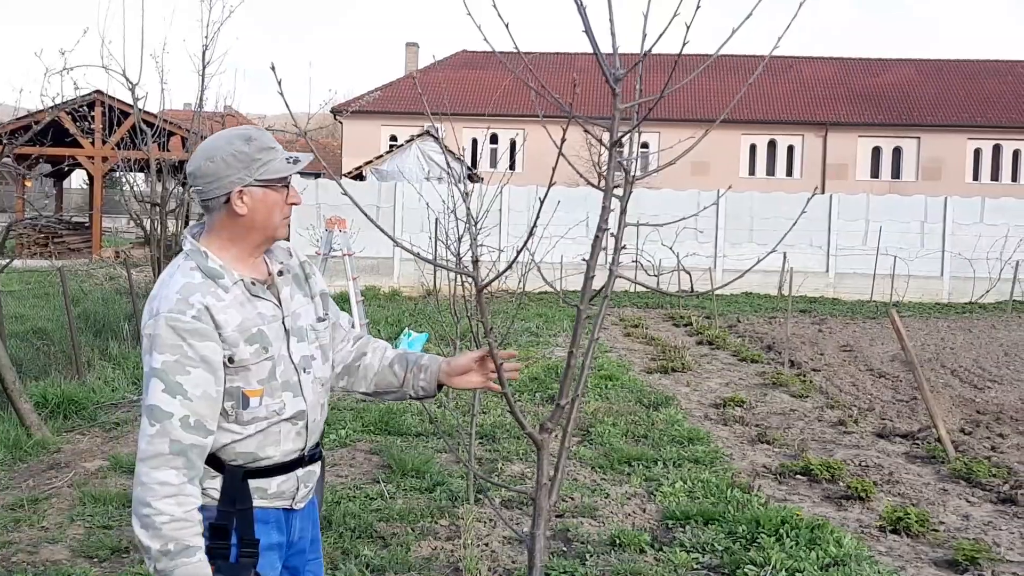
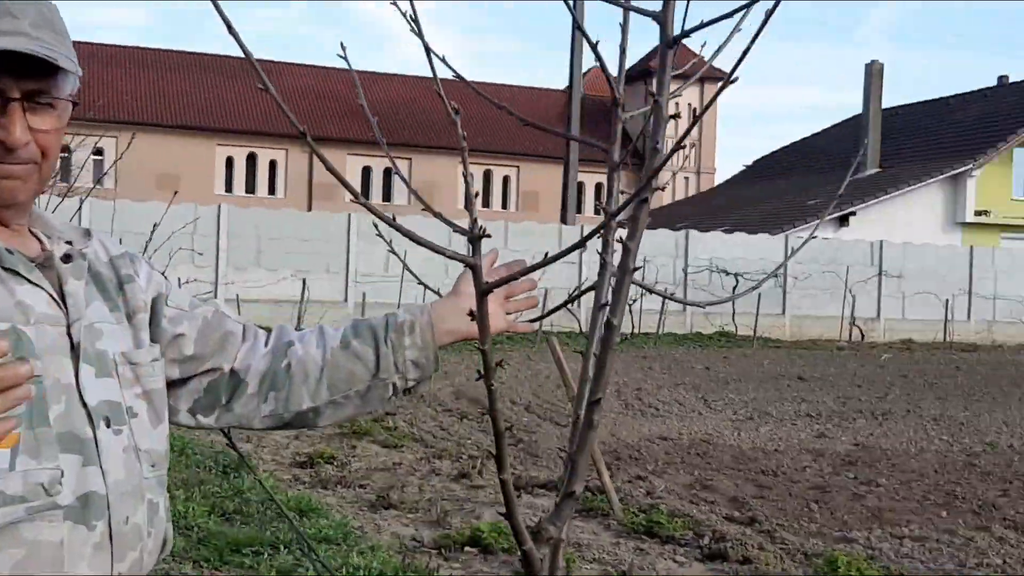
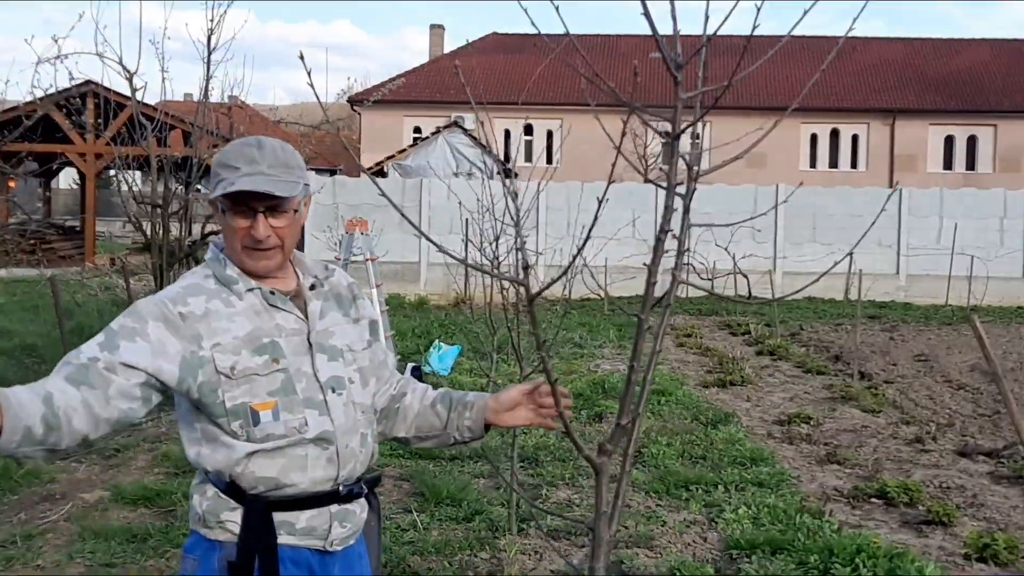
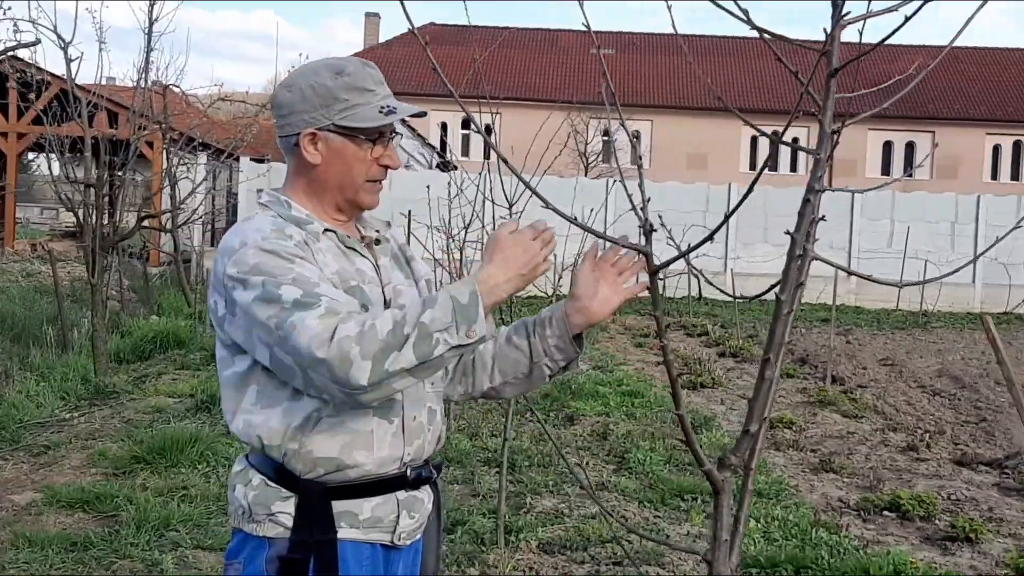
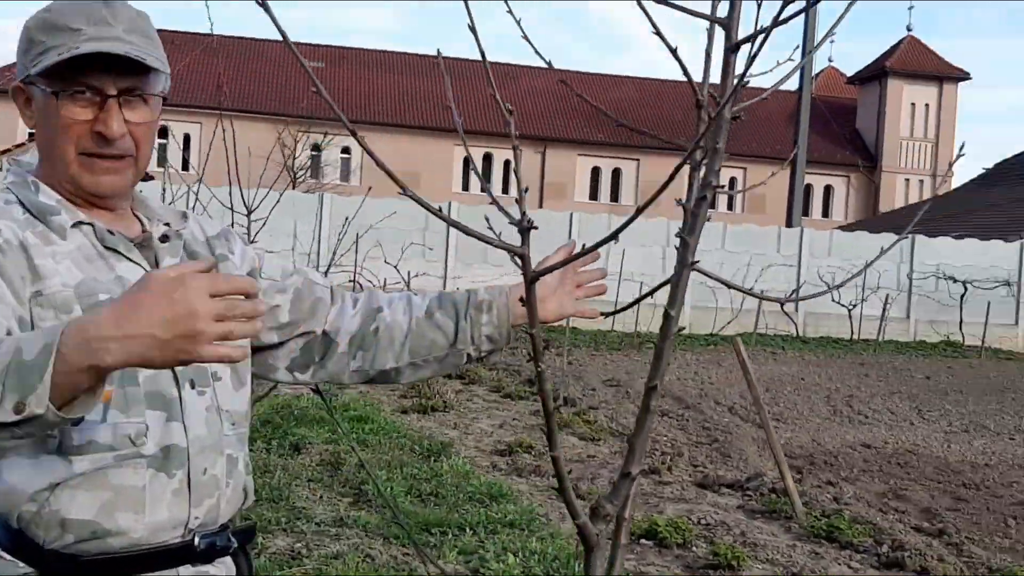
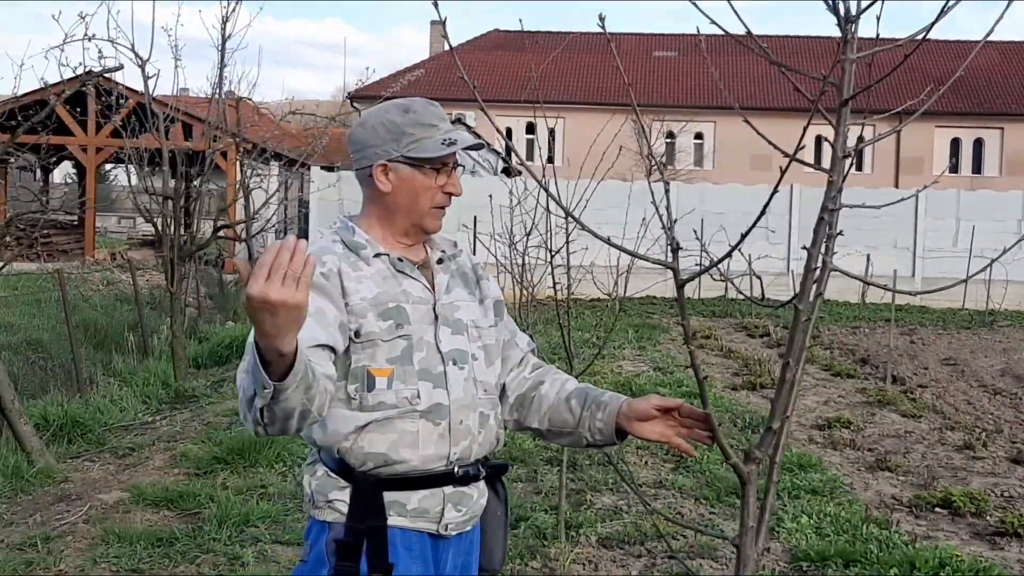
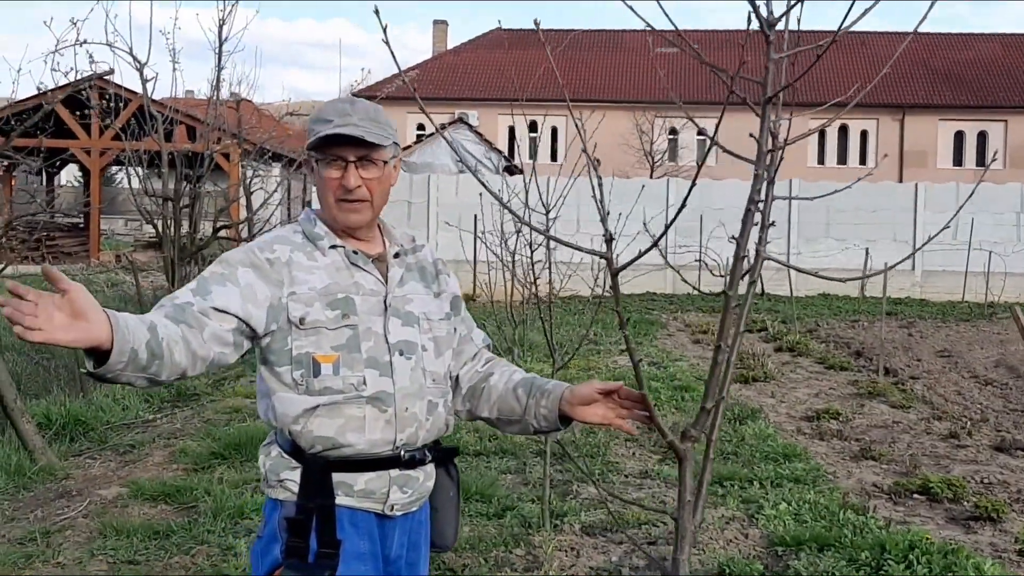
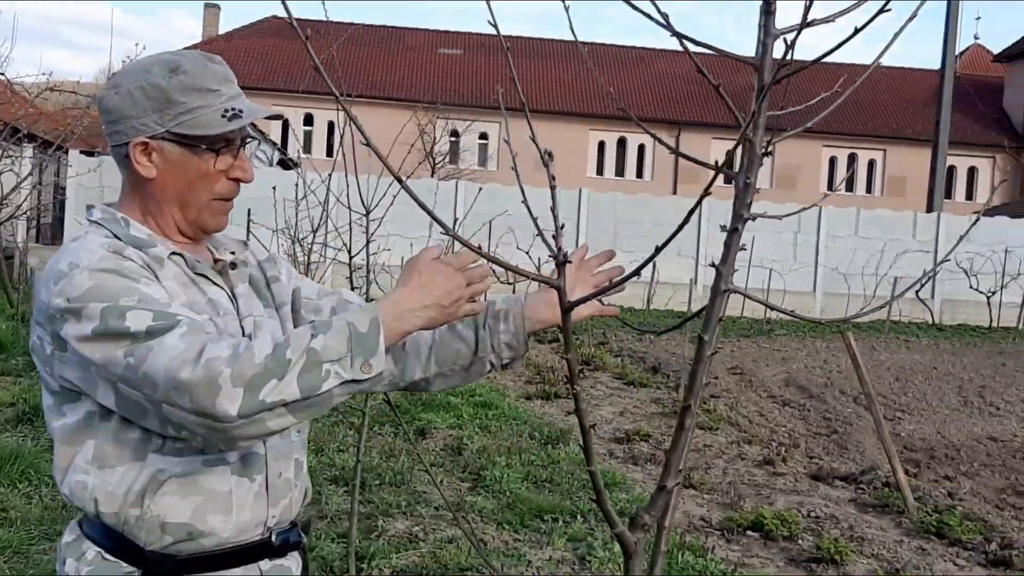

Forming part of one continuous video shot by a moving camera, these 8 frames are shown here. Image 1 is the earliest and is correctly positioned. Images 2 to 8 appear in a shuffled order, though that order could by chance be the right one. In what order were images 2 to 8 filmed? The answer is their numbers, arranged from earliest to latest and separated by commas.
3, 7, 6, 4, 8, 5, 2
